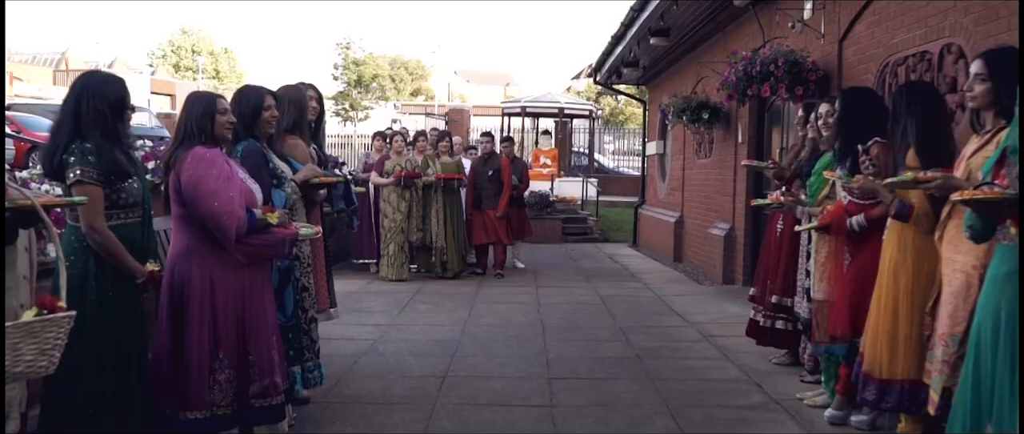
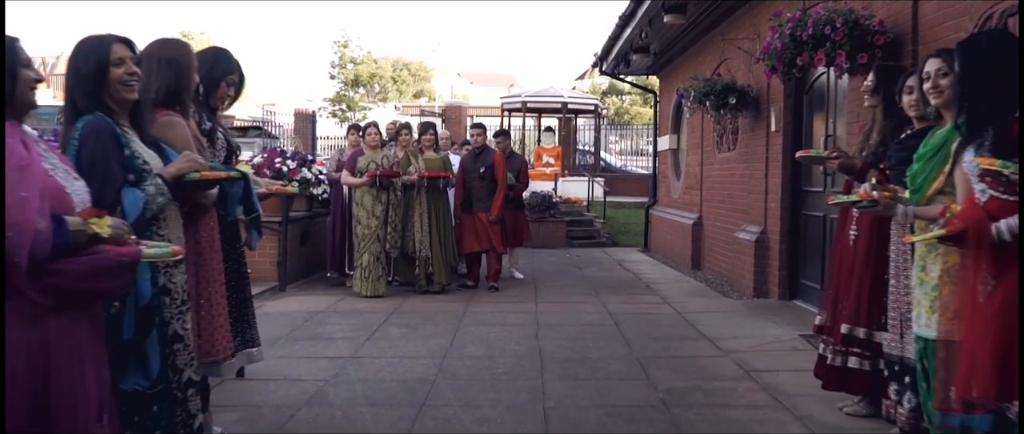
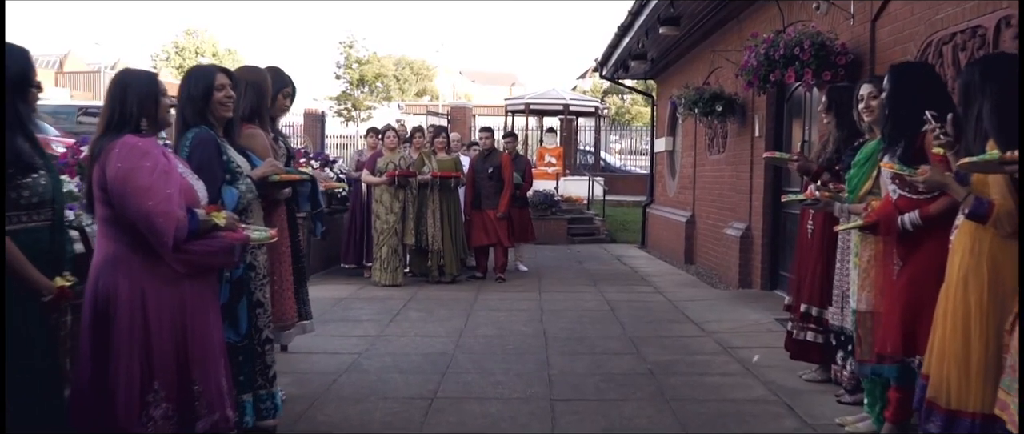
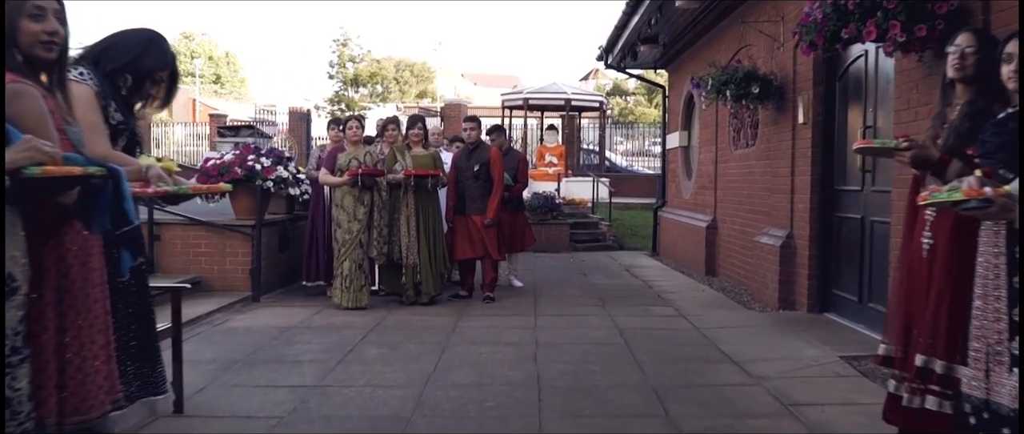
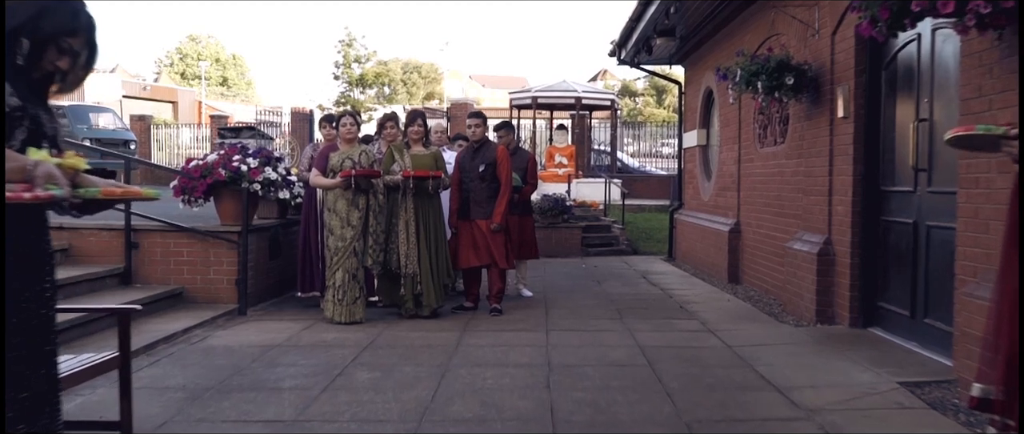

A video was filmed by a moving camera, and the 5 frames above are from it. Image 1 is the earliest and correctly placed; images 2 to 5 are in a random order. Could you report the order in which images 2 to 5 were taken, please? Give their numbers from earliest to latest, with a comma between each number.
3, 2, 4, 5
